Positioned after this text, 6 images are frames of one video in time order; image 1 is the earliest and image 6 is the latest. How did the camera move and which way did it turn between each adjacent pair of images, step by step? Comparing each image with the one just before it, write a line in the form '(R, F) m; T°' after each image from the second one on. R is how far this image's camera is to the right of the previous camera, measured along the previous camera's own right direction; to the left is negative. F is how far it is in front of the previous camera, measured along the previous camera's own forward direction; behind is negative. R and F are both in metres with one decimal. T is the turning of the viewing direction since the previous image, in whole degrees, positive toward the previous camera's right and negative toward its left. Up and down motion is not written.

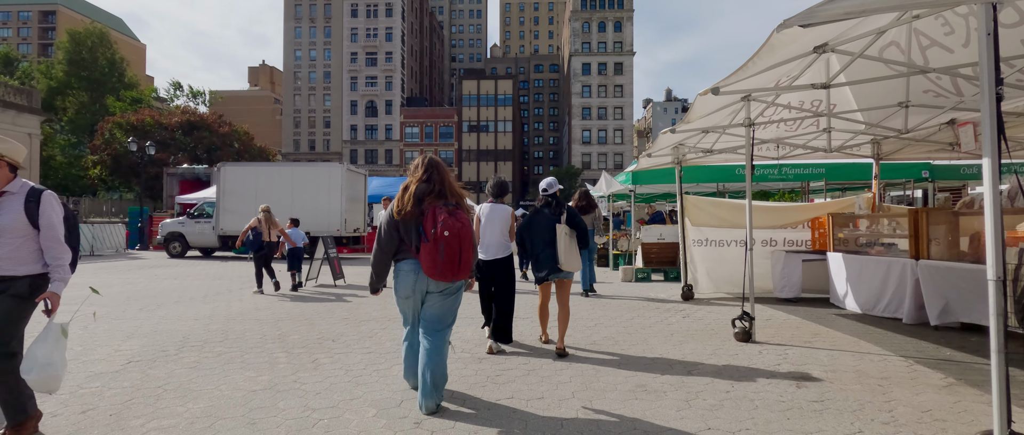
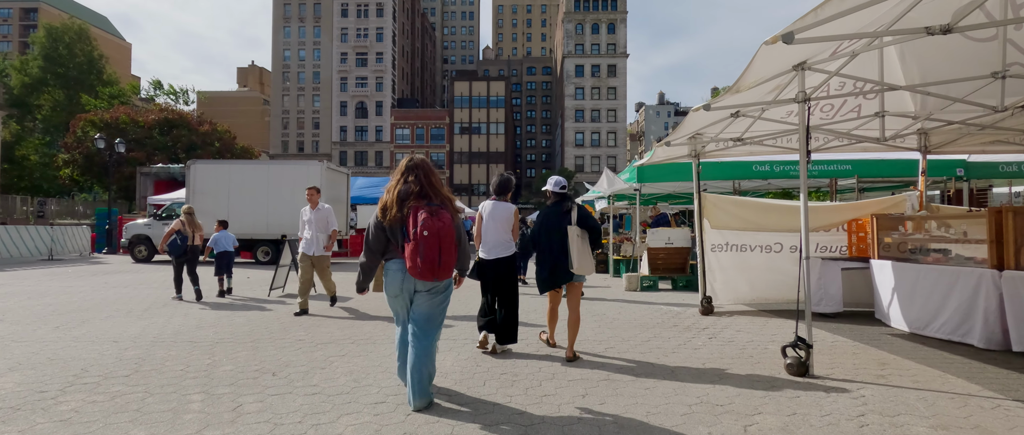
(0.0, +1.4) m; +1°
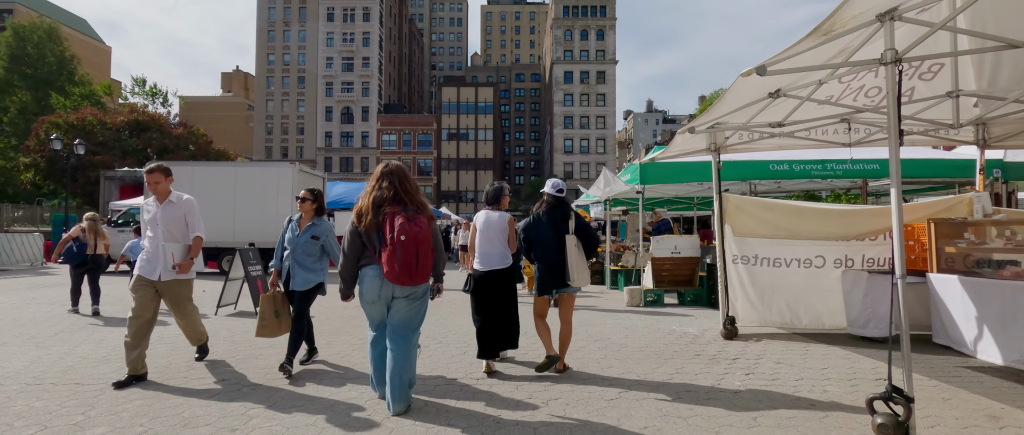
(0.0, +1.5) m; +1°
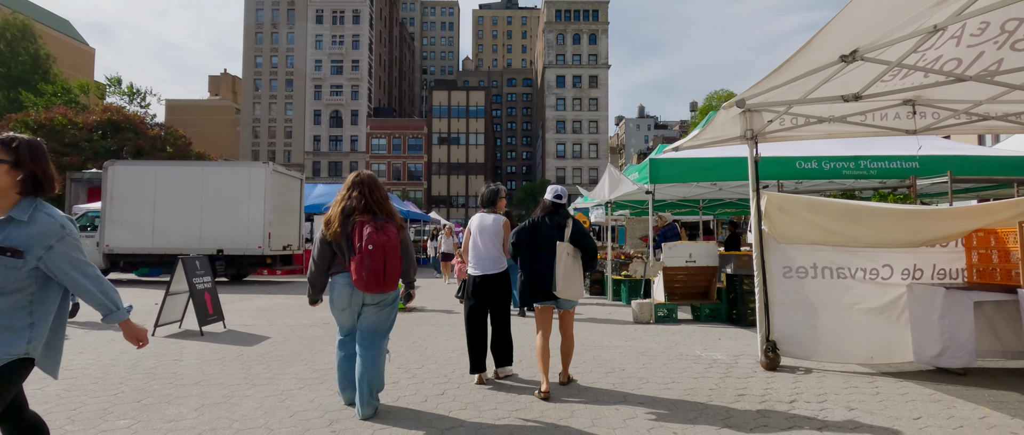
(0.0, +1.4) m; +1°
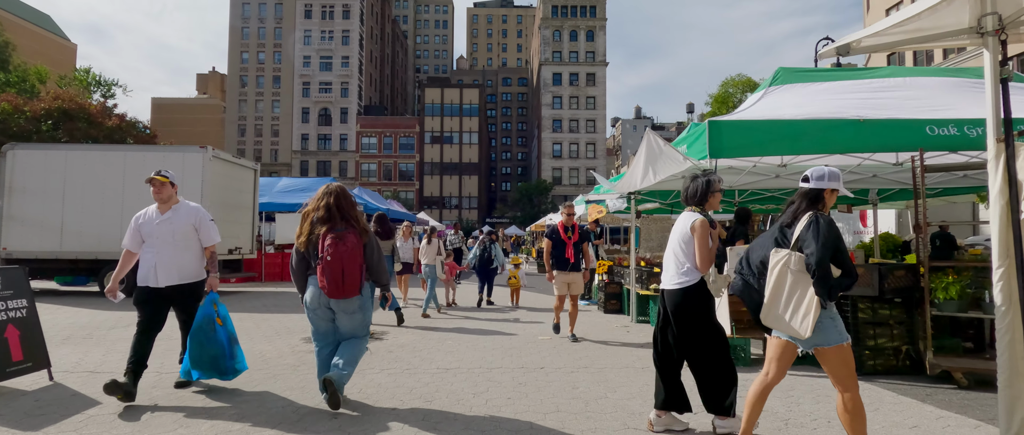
(0.0, +3.2) m; +1°
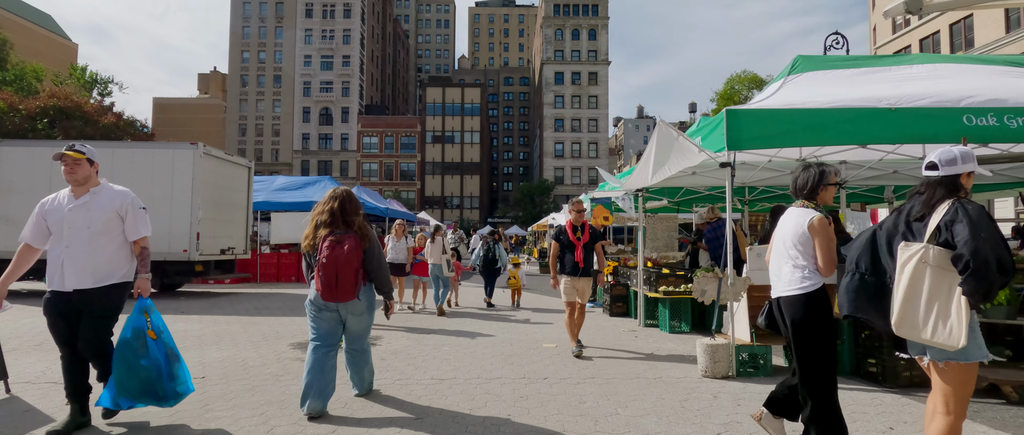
(0.0, +0.5) m; 0°
